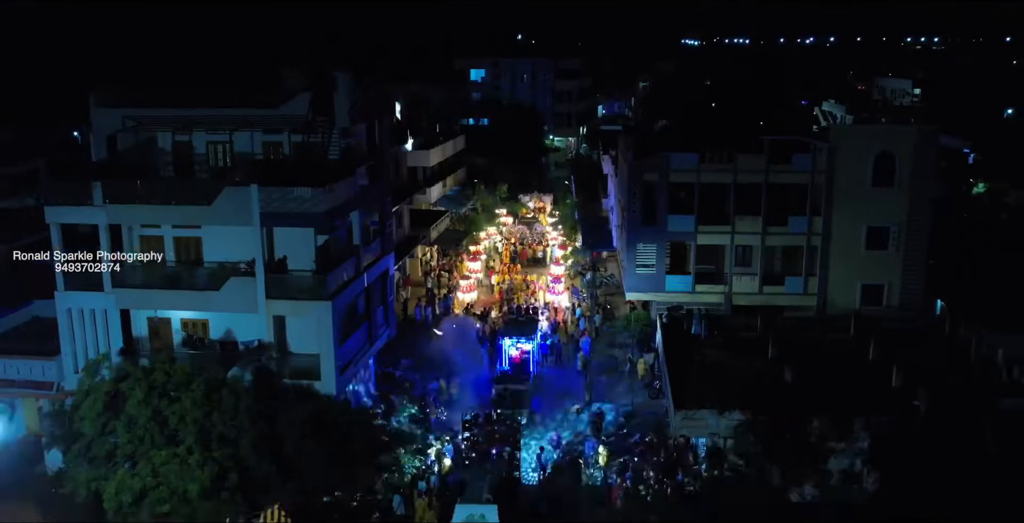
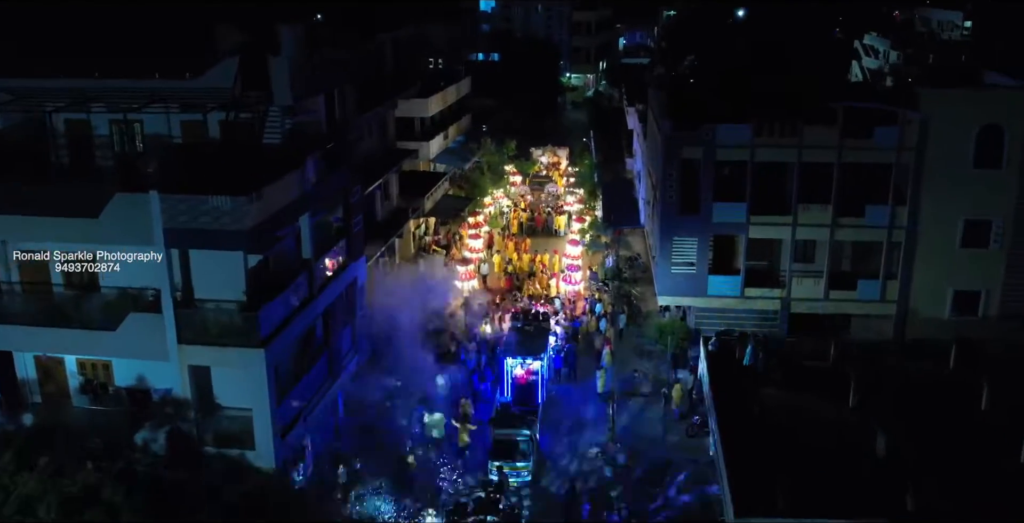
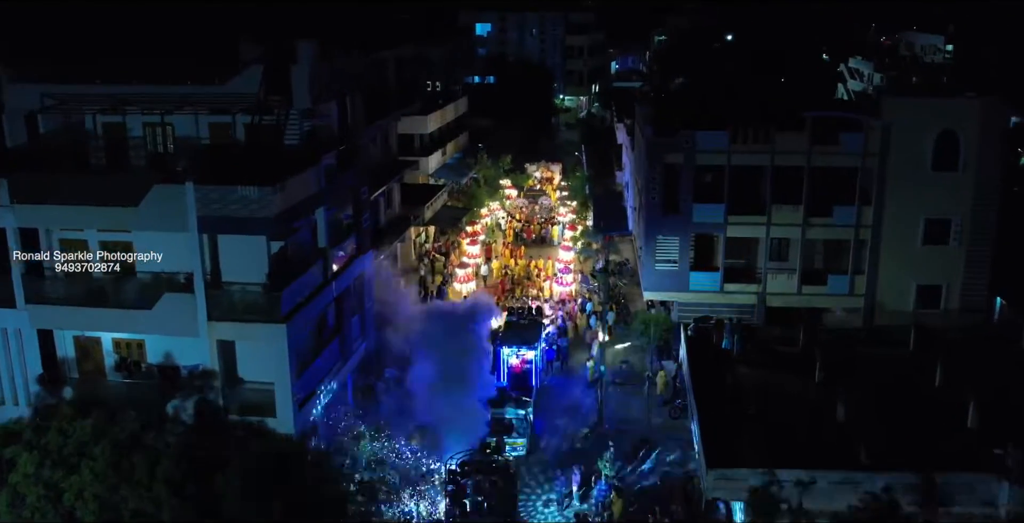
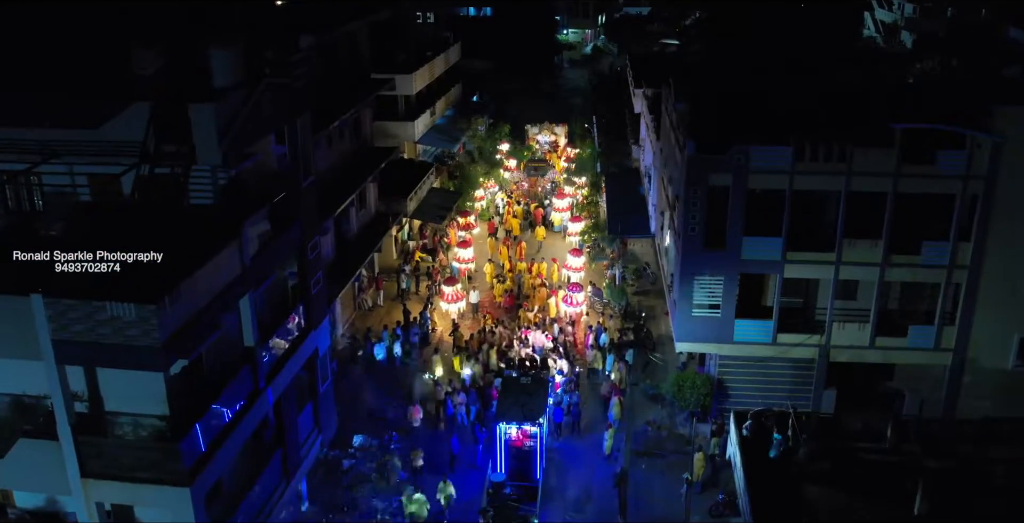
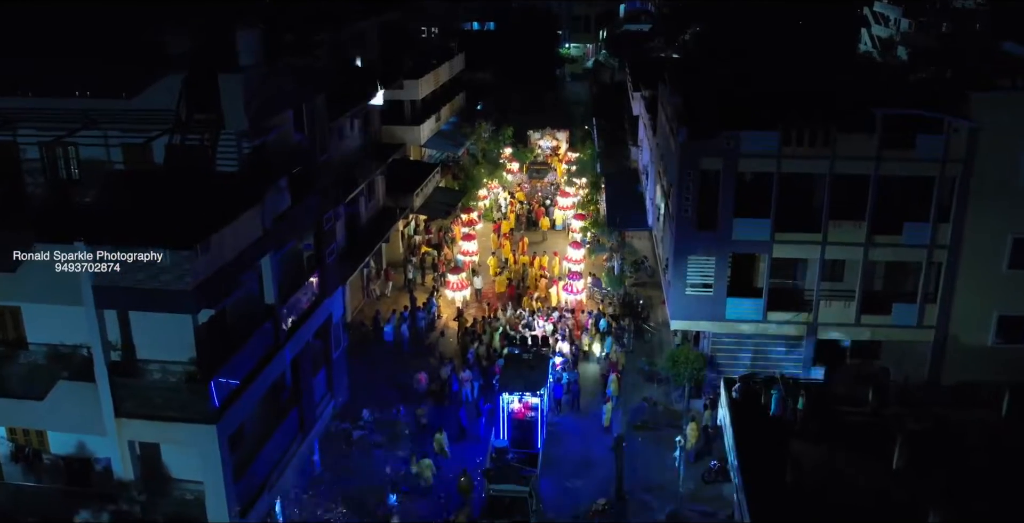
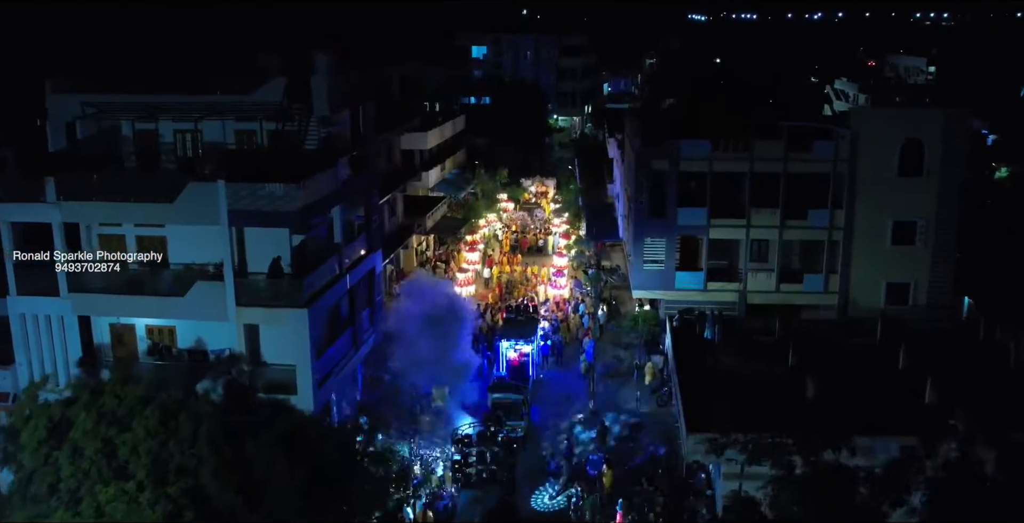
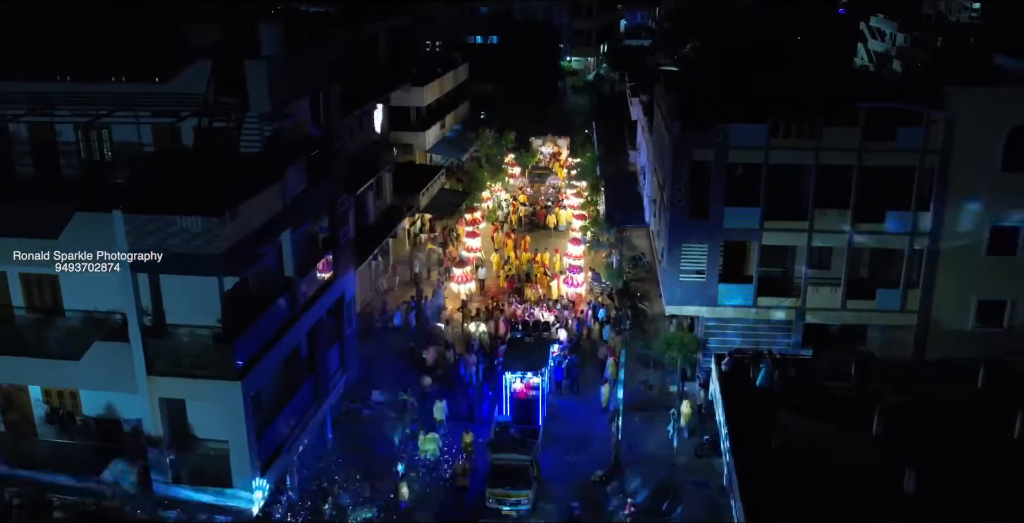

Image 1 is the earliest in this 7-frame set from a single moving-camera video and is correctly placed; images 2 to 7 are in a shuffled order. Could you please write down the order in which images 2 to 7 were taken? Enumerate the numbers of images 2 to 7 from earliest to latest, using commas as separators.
6, 3, 2, 7, 5, 4
